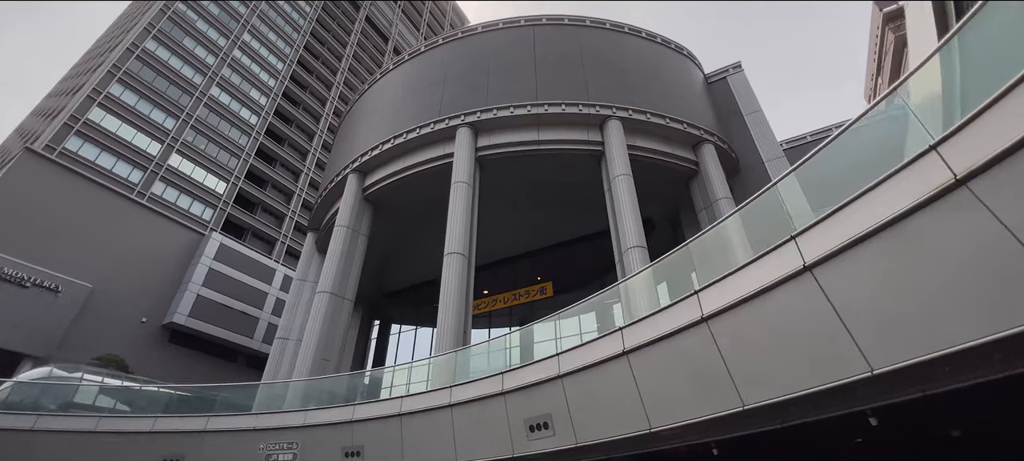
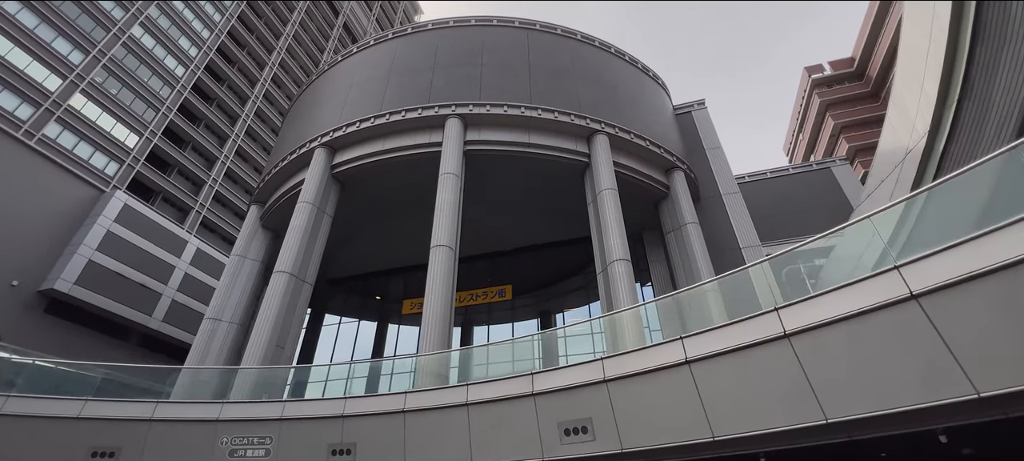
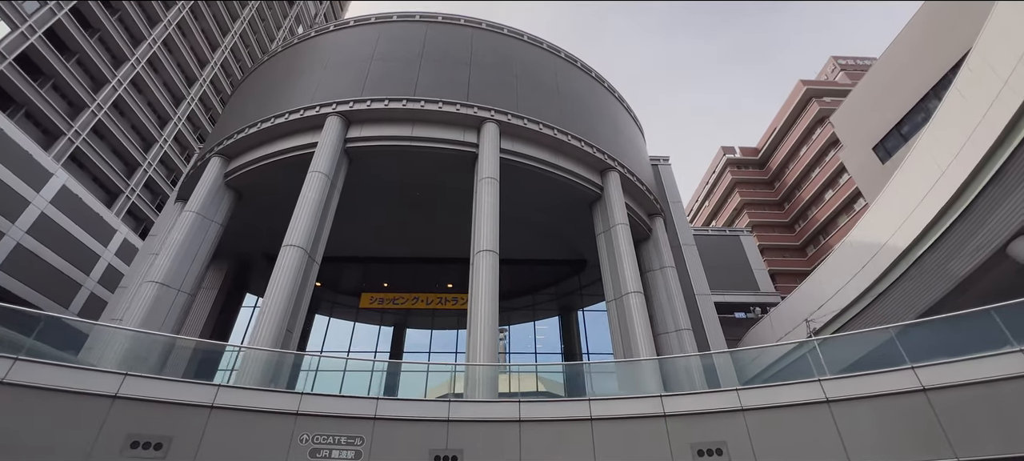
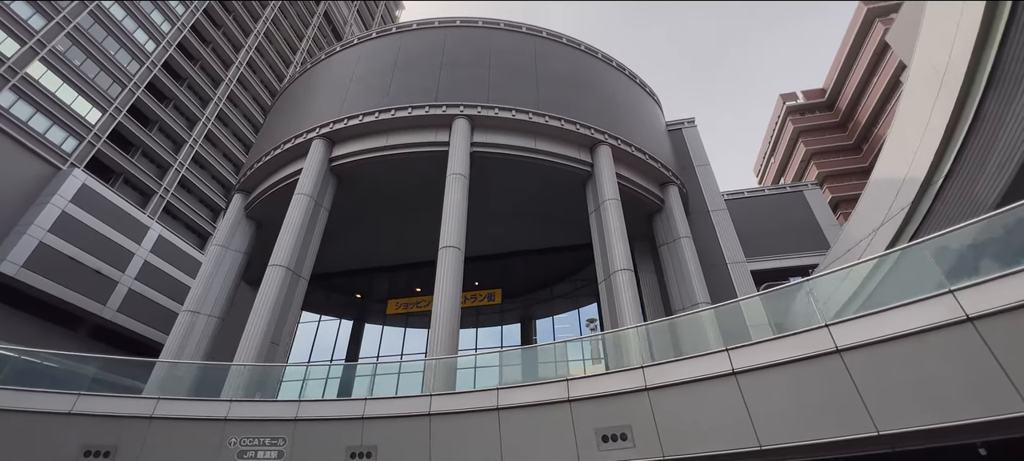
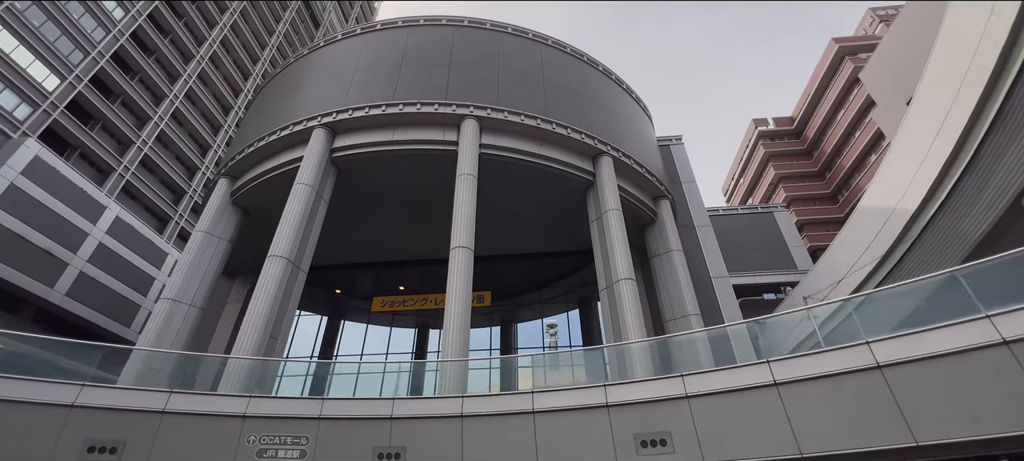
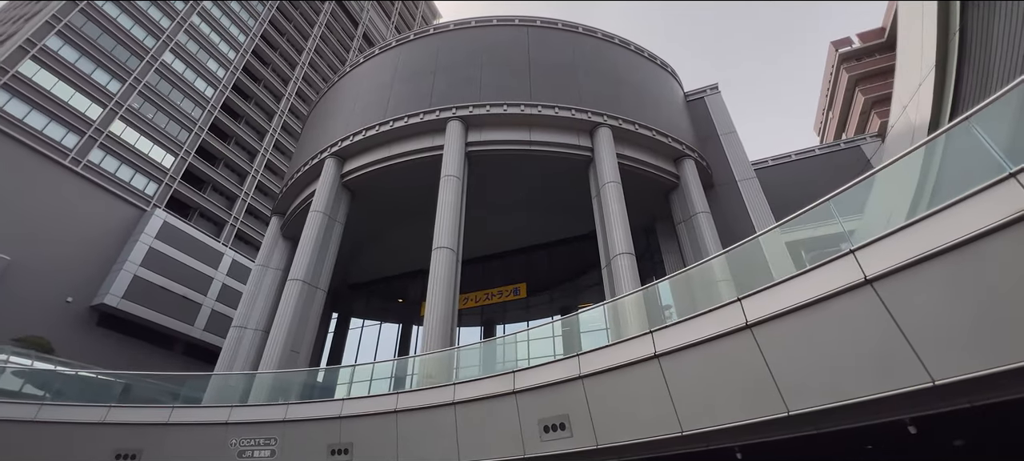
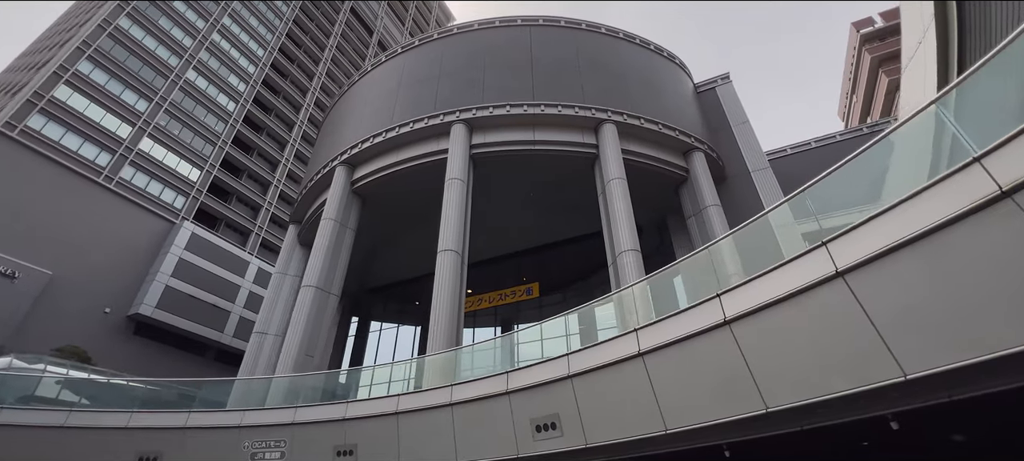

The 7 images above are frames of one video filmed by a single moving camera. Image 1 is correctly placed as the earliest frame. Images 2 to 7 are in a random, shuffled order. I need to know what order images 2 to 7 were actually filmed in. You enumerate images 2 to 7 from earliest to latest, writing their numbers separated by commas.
7, 6, 2, 4, 5, 3
